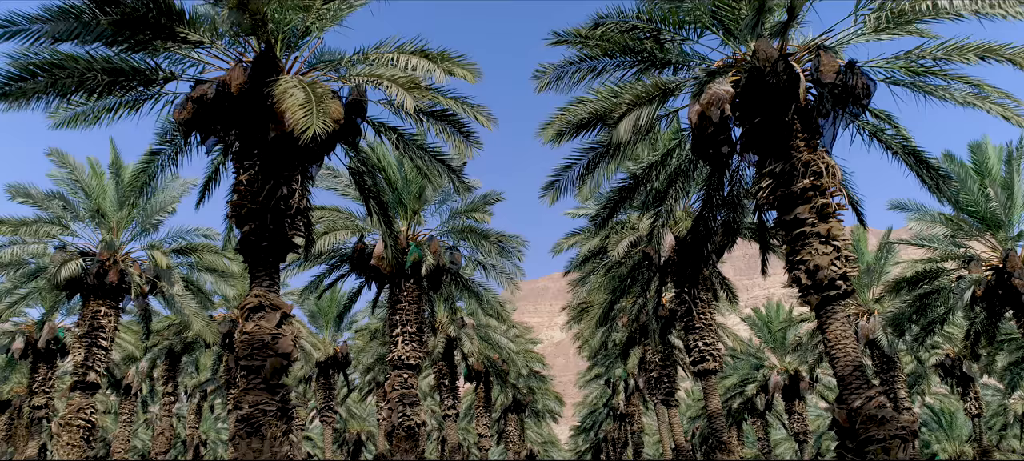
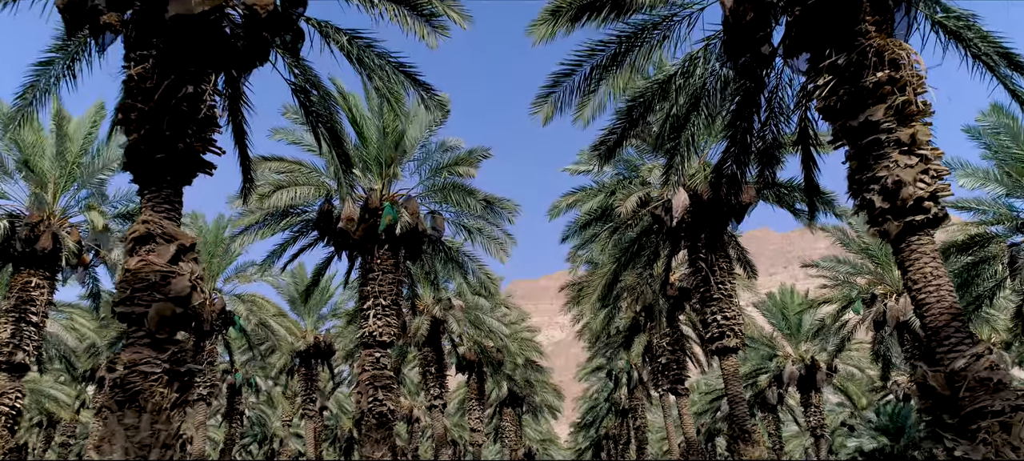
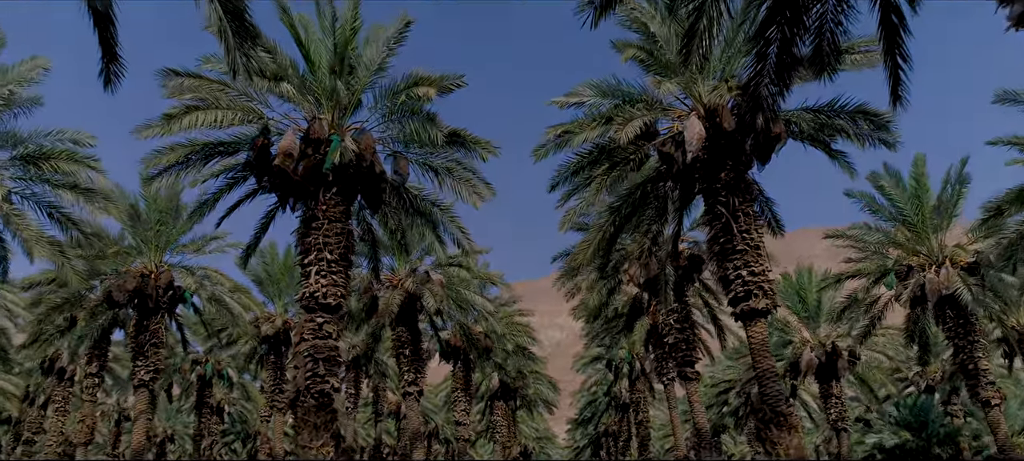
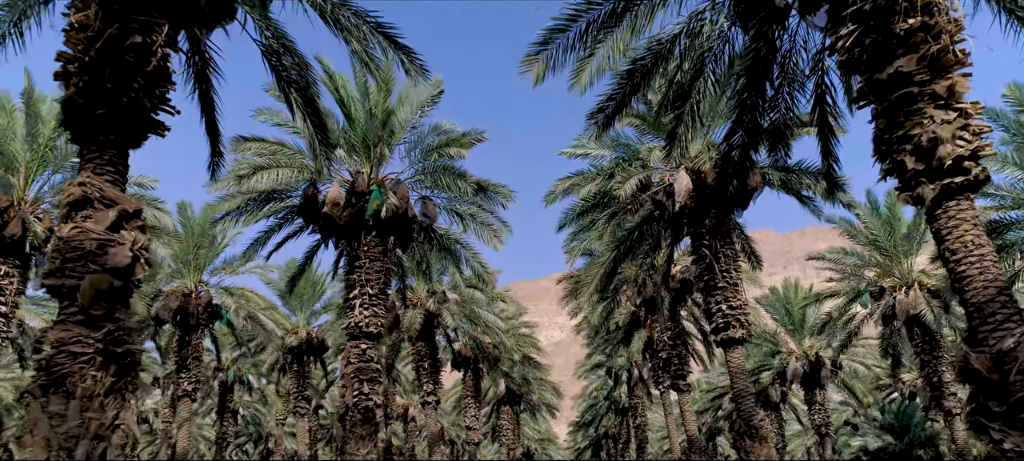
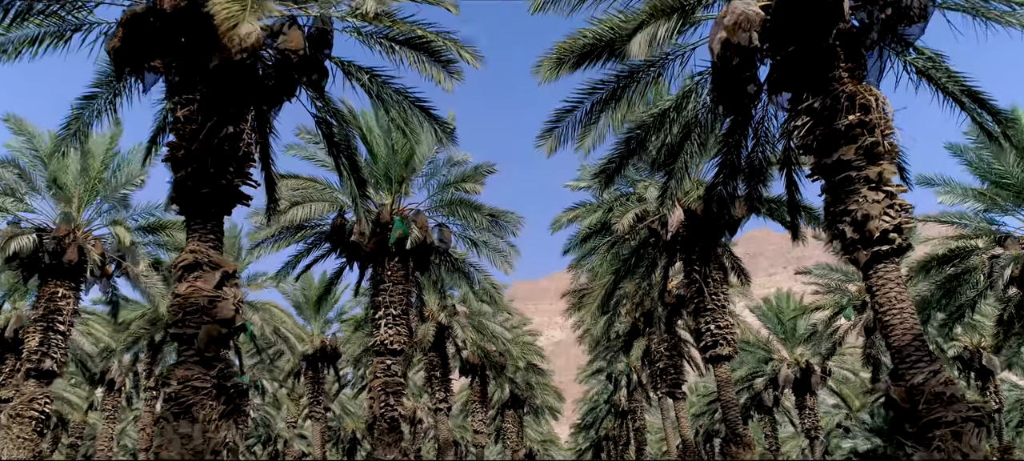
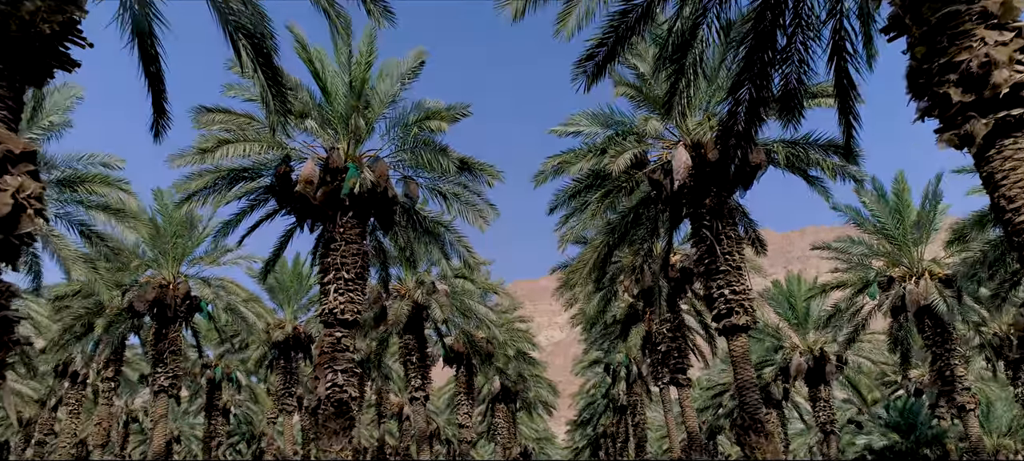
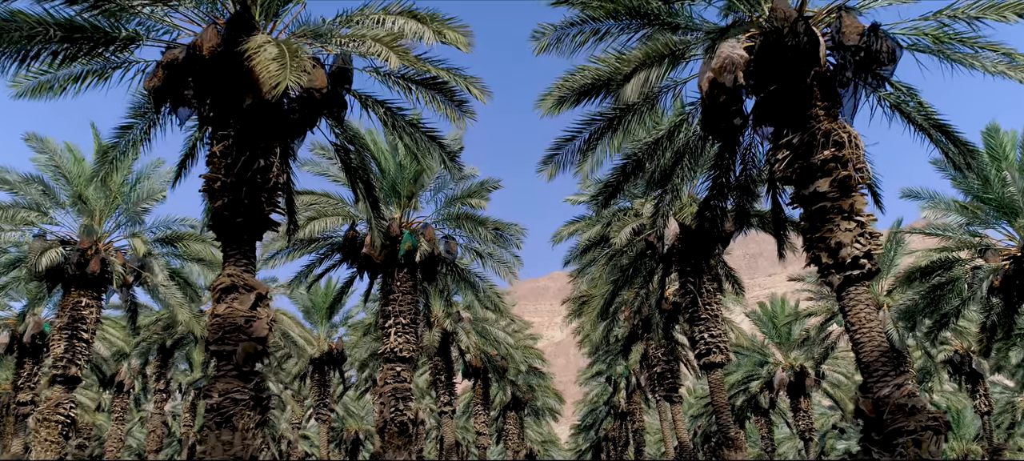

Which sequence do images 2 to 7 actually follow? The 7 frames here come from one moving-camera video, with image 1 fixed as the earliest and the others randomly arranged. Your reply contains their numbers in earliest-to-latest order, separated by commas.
7, 5, 2, 4, 6, 3
